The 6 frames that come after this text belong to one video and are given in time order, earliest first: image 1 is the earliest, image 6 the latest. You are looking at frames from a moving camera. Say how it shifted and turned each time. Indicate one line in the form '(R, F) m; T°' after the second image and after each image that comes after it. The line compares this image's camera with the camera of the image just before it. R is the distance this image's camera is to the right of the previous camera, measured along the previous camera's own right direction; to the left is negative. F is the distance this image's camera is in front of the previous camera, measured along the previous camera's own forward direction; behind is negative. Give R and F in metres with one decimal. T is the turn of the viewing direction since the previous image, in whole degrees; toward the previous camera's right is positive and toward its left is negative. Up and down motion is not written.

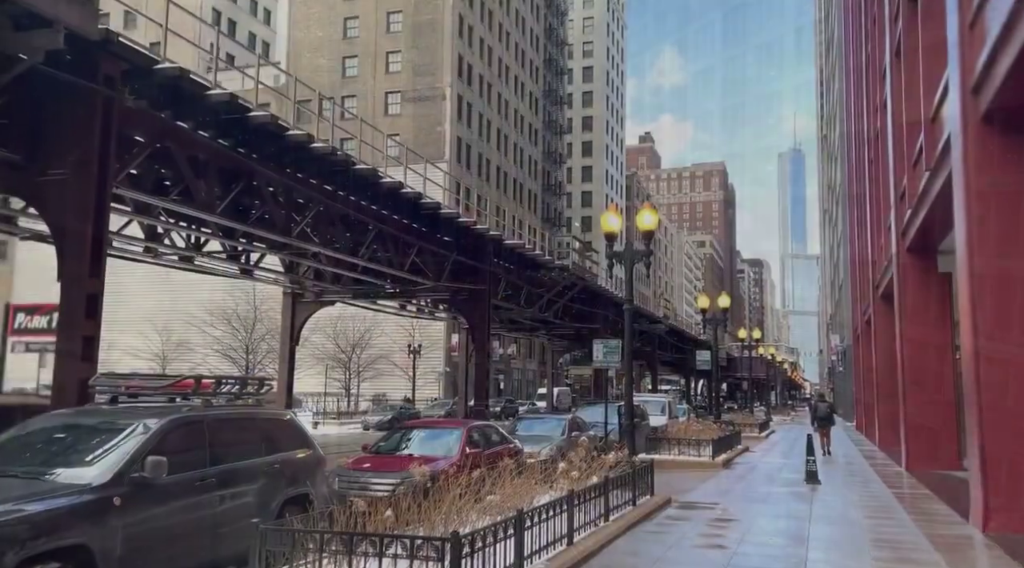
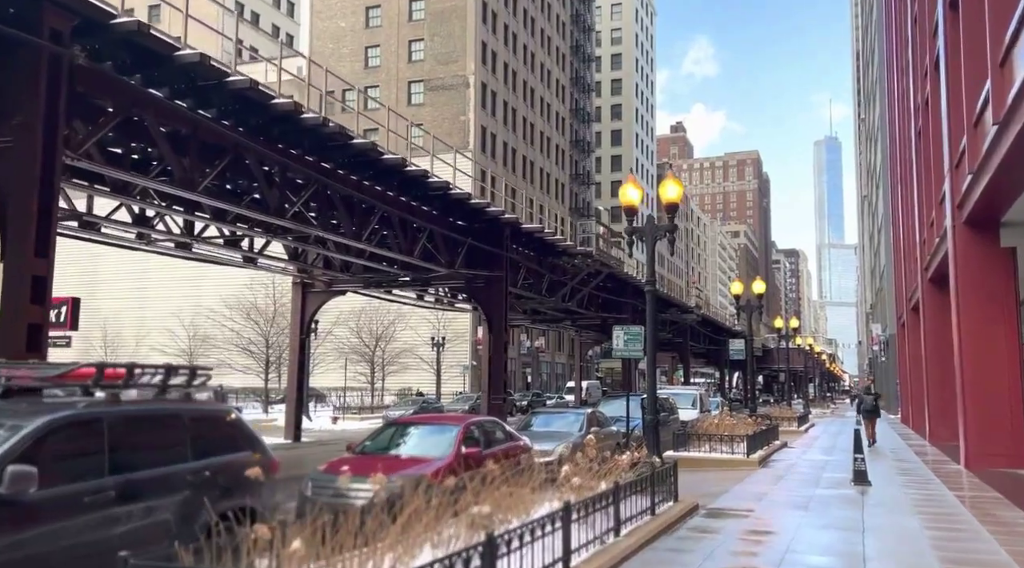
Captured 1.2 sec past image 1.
(+0.4, +1.6) m; -2°
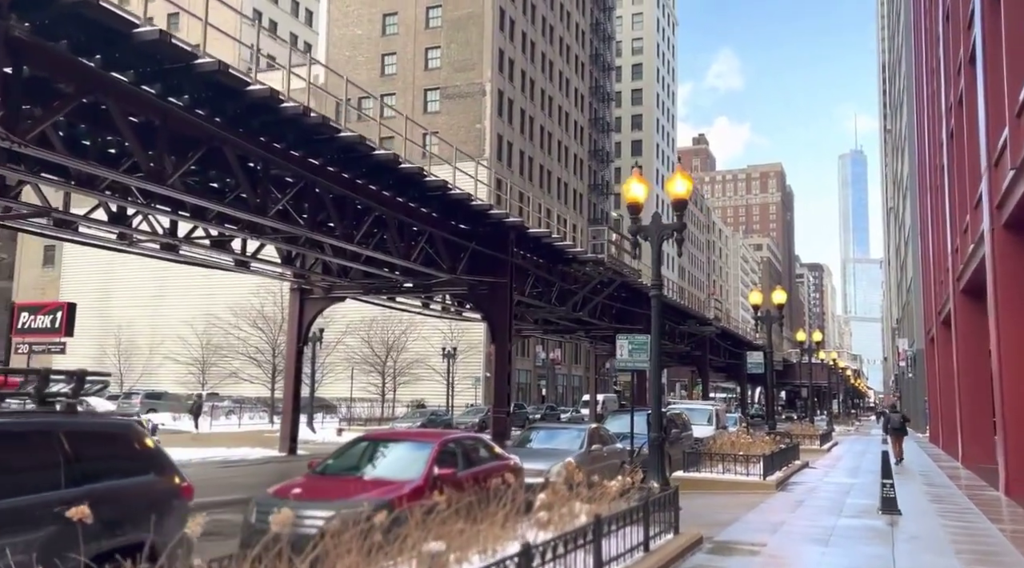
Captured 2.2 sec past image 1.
(+0.5, +1.3) m; -1°
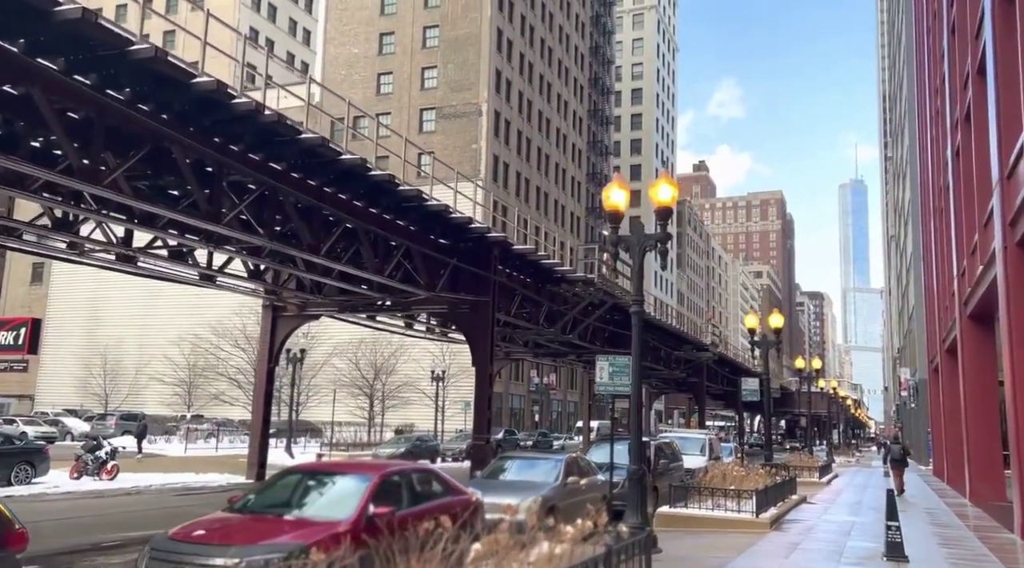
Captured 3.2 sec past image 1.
(+0.5, +1.3) m; 0°
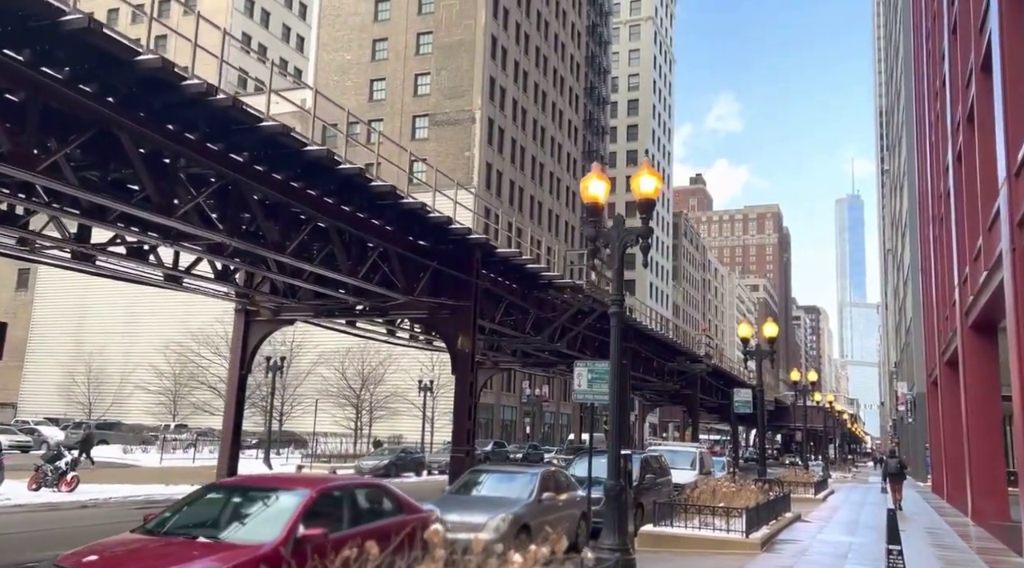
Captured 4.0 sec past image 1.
(+0.4, +1.0) m; 0°
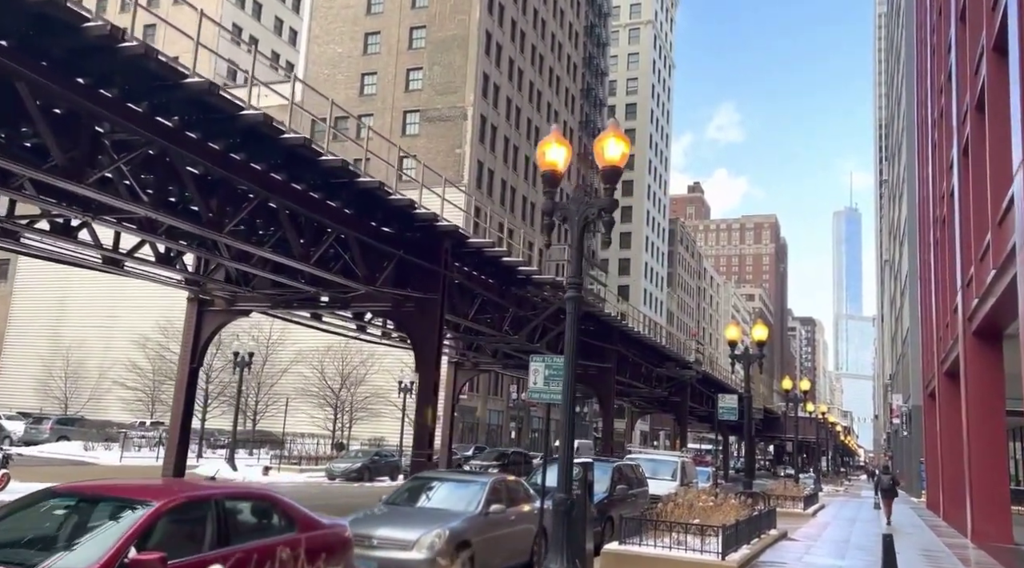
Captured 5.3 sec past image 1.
(+0.6, +1.6) m; 0°
